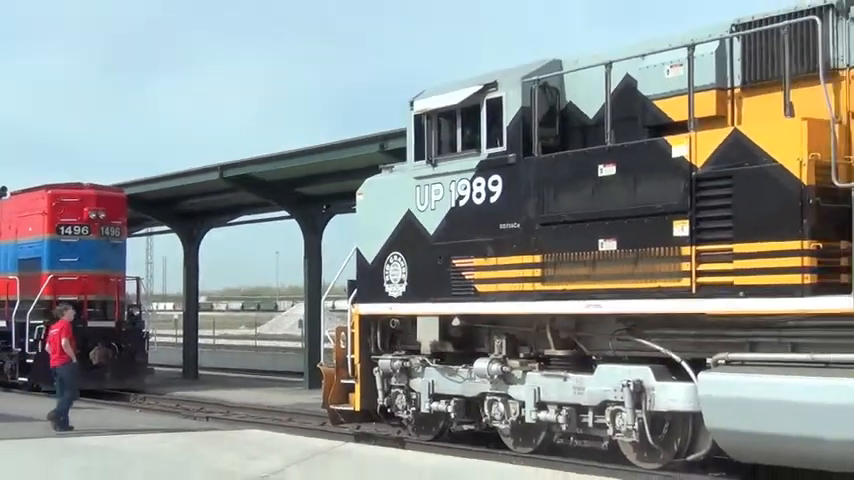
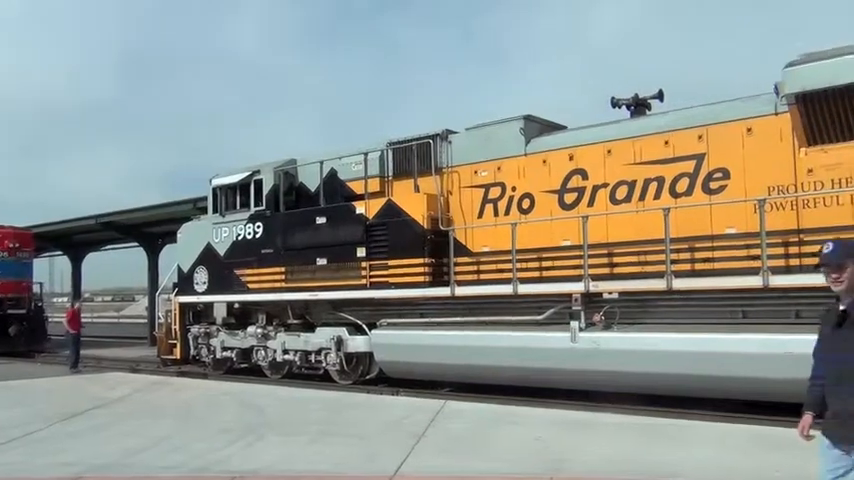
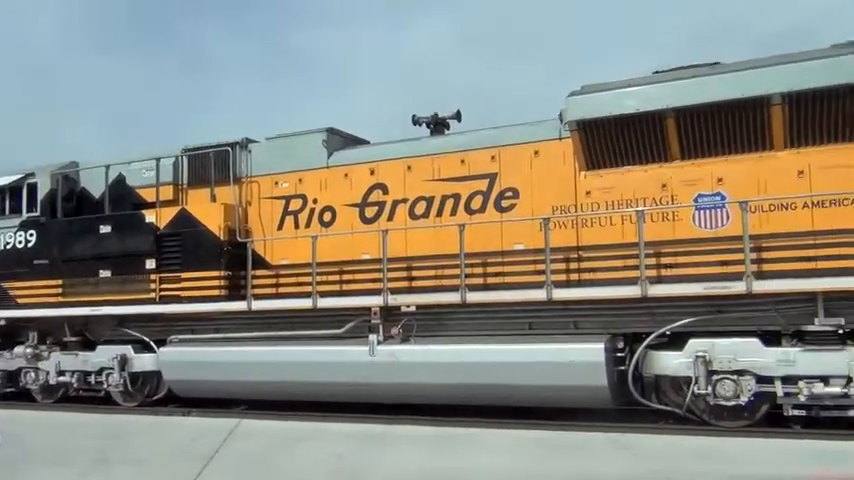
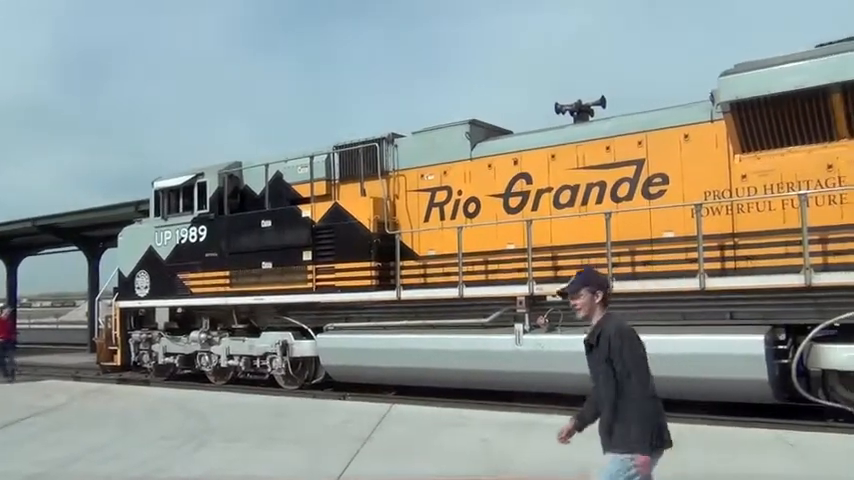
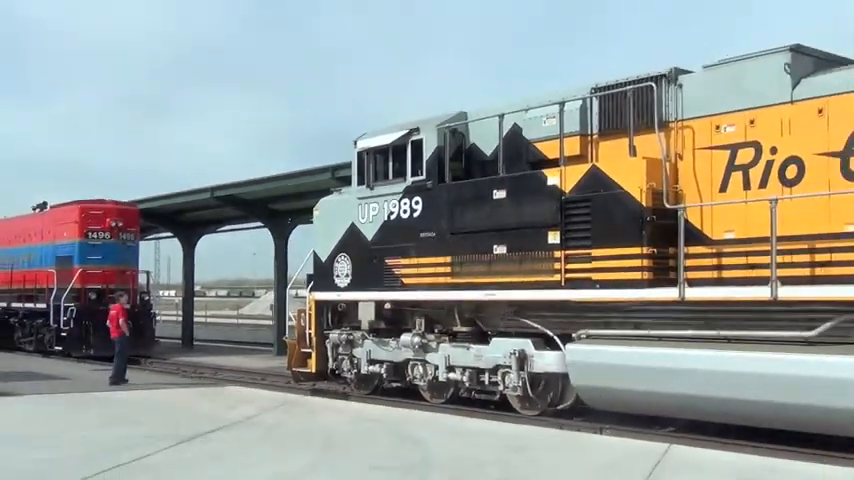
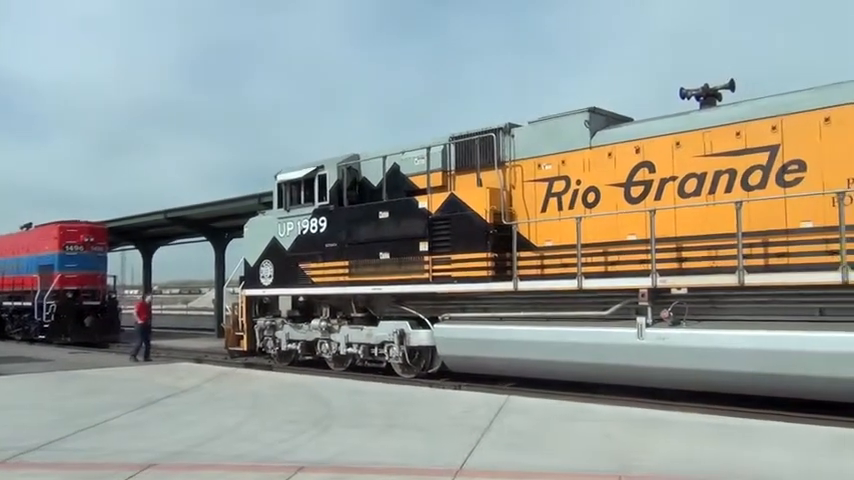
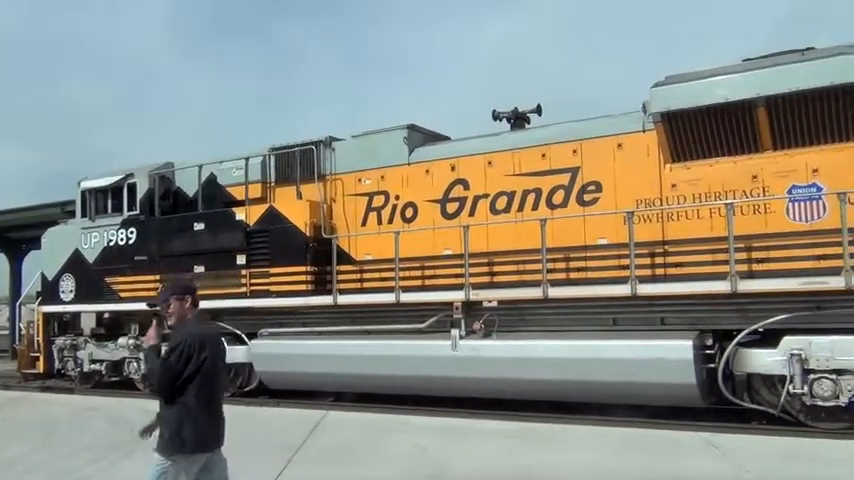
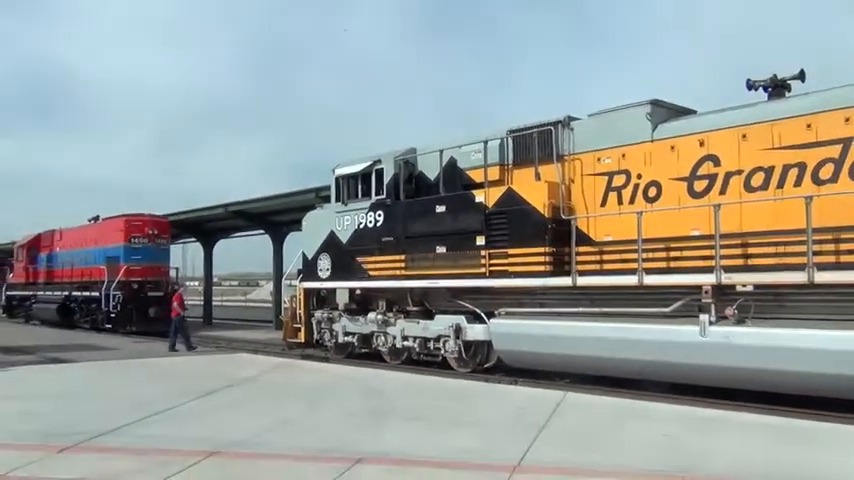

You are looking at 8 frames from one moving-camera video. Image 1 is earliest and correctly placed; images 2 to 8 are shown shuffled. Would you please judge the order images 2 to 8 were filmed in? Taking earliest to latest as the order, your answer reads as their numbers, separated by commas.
5, 8, 6, 2, 4, 7, 3
